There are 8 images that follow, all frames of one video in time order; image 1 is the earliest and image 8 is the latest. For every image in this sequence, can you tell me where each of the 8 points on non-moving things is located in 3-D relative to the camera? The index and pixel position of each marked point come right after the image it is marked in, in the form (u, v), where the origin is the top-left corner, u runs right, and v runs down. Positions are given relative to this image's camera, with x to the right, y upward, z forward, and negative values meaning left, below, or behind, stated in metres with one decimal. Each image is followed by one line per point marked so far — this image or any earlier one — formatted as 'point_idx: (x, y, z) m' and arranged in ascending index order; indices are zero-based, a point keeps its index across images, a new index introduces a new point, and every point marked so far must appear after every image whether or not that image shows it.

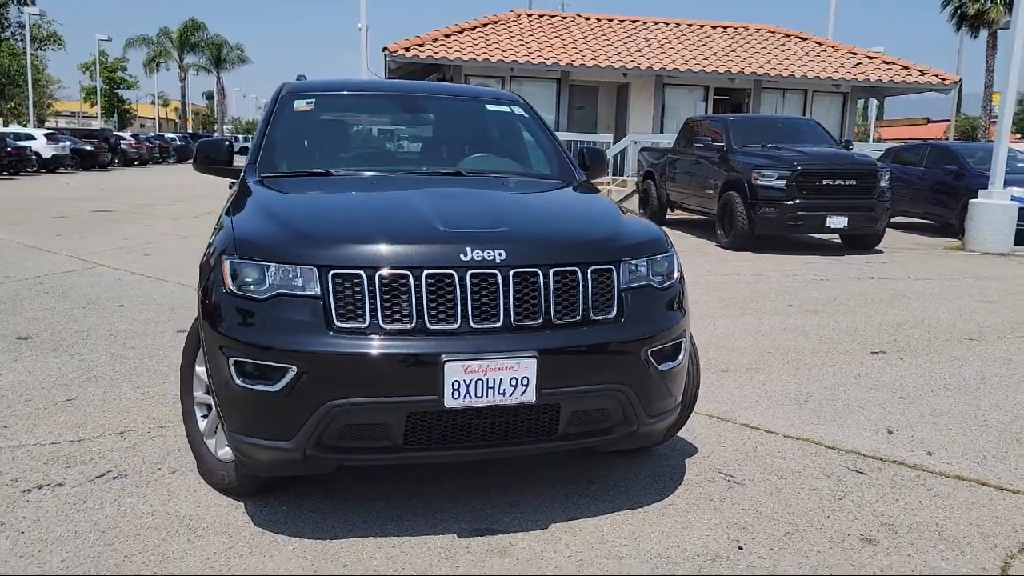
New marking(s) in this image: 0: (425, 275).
0: (-0.3, 0.0, +3.0) m
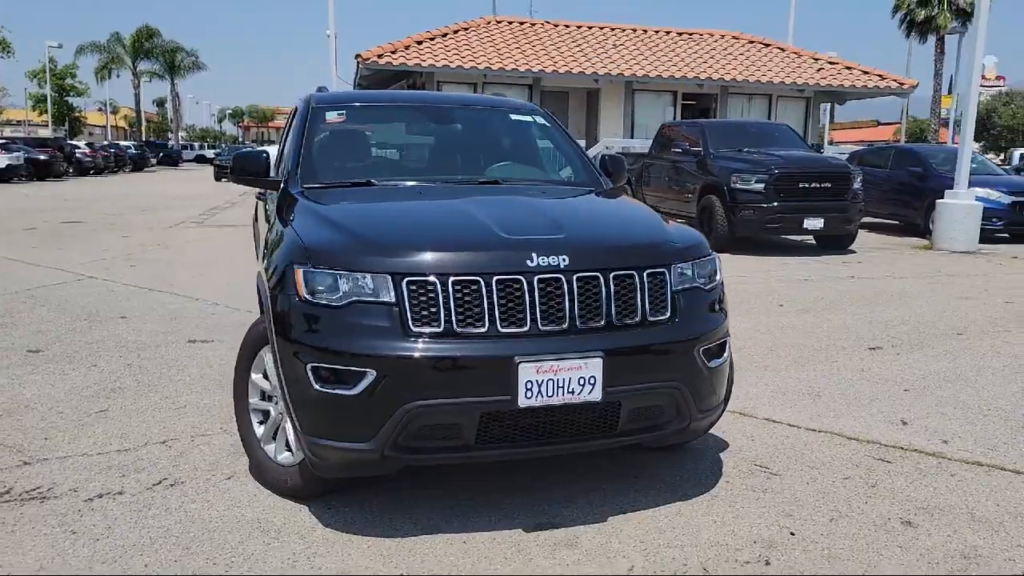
0: (0.0, 0.0, +3.1) m
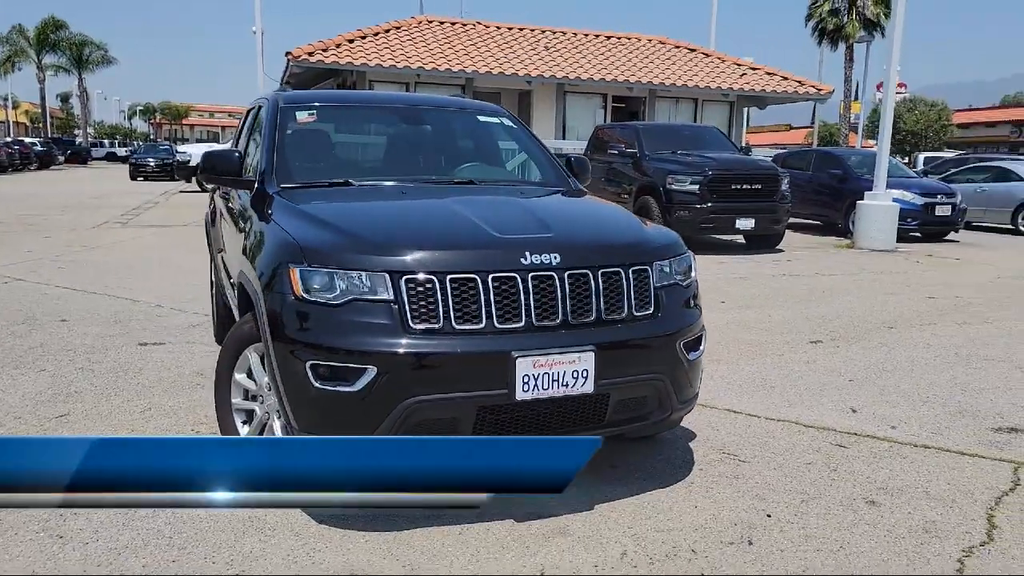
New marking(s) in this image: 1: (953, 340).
0: (-0.1, 0.0, +3.2) m
1: (+3.7, -0.4, +6.9) m
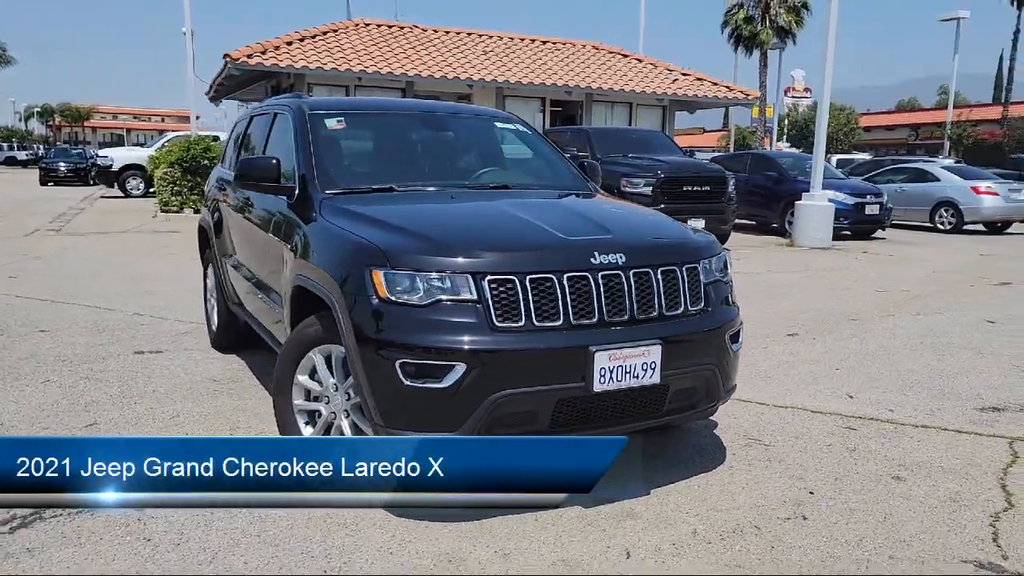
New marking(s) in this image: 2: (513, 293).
0: (+0.2, 0.0, +3.4) m
1: (+3.6, -0.4, +7.4) m
2: (0.0, 0.0, +3.3) m
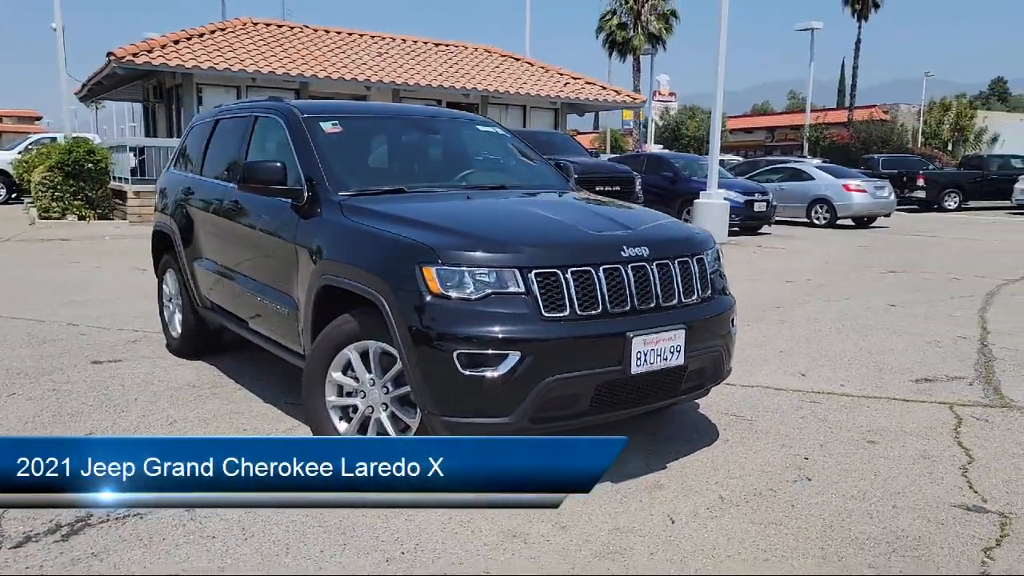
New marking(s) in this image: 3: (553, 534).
0: (+0.4, +0.1, +3.7) m
1: (+3.1, -0.3, +8.2) m
2: (+0.2, 0.0, +3.6) m
3: (+0.2, -1.0, +3.4) m
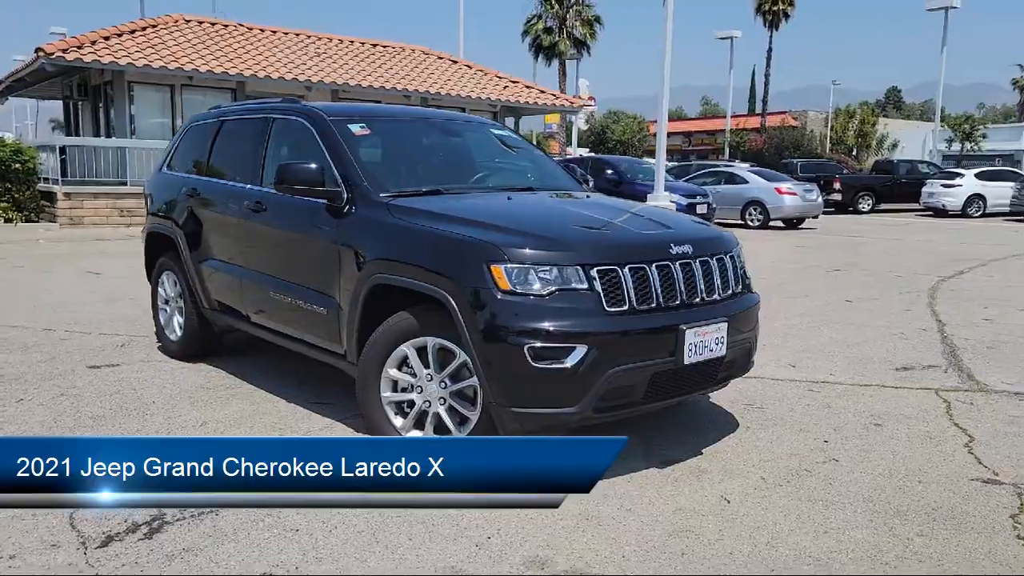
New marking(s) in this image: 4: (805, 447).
0: (+0.7, +0.1, +3.9) m
1: (+3.0, -0.2, +8.6) m
2: (+0.5, 0.0, +3.8) m
3: (+0.5, -1.0, +3.5) m
4: (+1.5, -0.8, +4.4) m
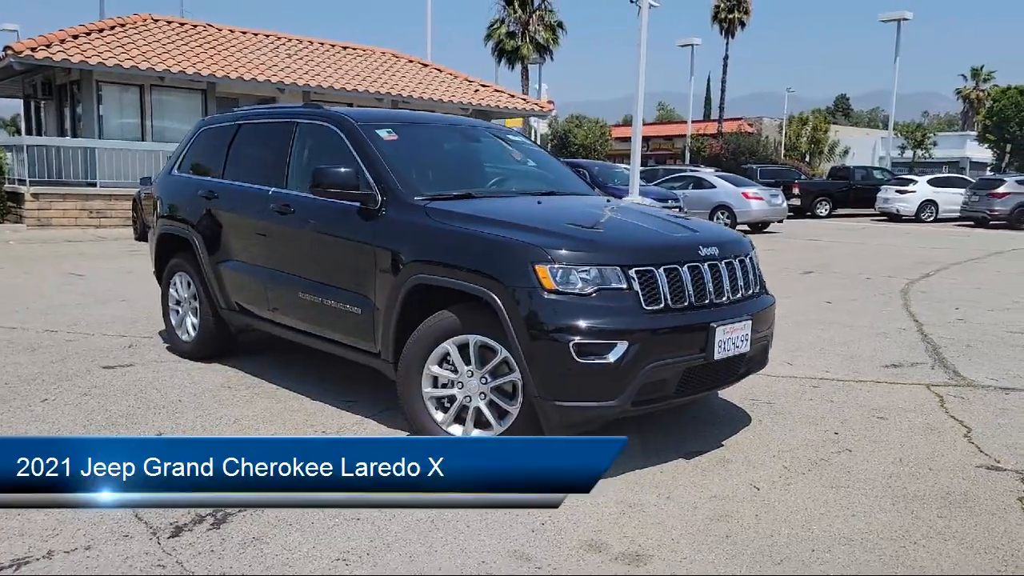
0: (+0.8, +0.1, +4.1) m
1: (+2.9, -0.2, +9.0) m
2: (+0.7, 0.0, +4.0) m
3: (+0.7, -1.0, +3.8) m
4: (+1.7, -0.8, +4.7) m
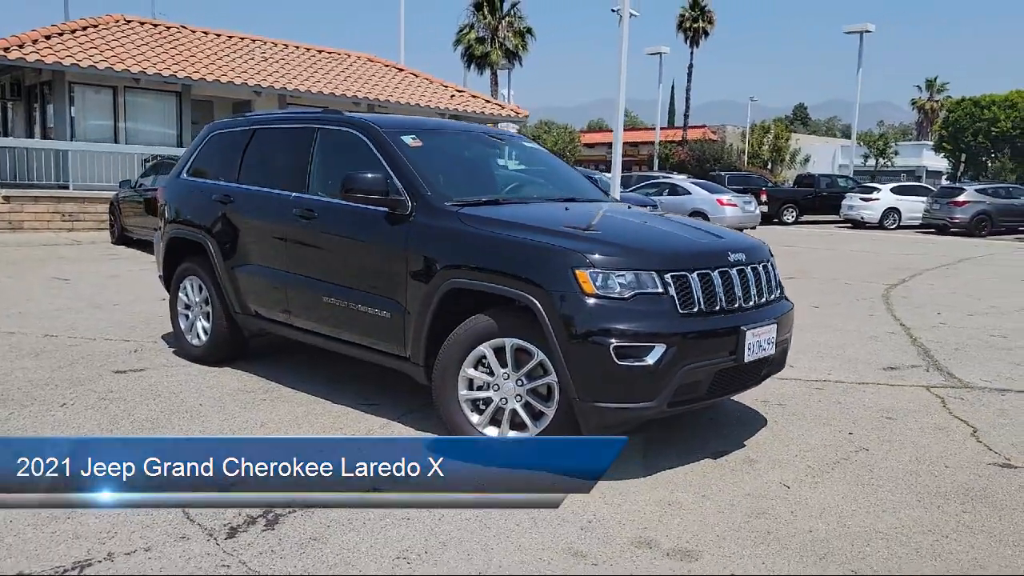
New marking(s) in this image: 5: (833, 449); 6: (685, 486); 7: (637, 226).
0: (+1.0, +0.1, +4.2) m
1: (+2.9, -0.3, +9.2) m
2: (+0.8, 0.0, +4.1) m
3: (+0.9, -1.0, +3.9) m
4: (+1.9, -0.9, +4.8) m
5: (+1.8, -0.9, +4.6) m
6: (+0.8, -1.0, +4.0) m
7: (+0.6, +0.3, +4.5) m
